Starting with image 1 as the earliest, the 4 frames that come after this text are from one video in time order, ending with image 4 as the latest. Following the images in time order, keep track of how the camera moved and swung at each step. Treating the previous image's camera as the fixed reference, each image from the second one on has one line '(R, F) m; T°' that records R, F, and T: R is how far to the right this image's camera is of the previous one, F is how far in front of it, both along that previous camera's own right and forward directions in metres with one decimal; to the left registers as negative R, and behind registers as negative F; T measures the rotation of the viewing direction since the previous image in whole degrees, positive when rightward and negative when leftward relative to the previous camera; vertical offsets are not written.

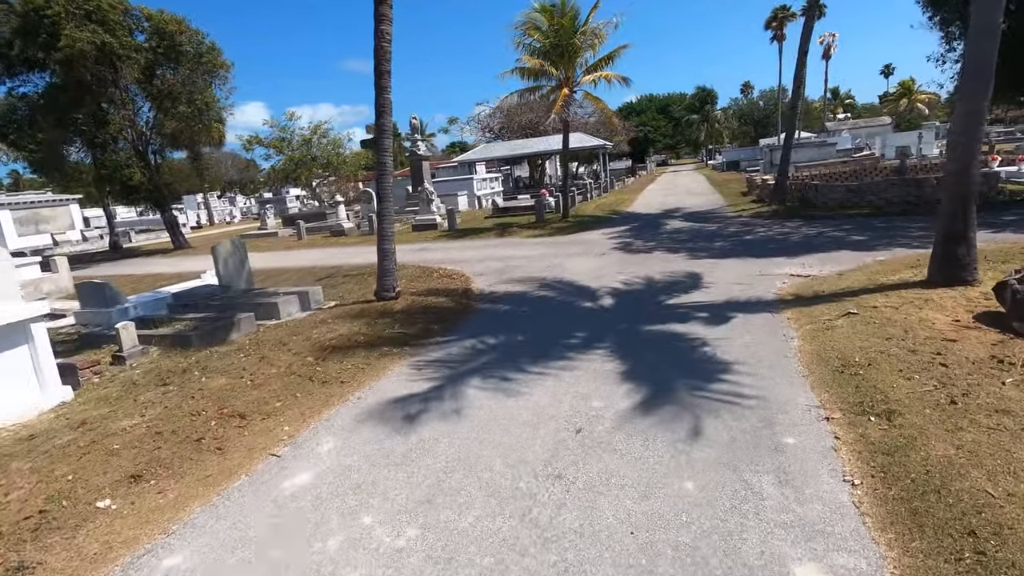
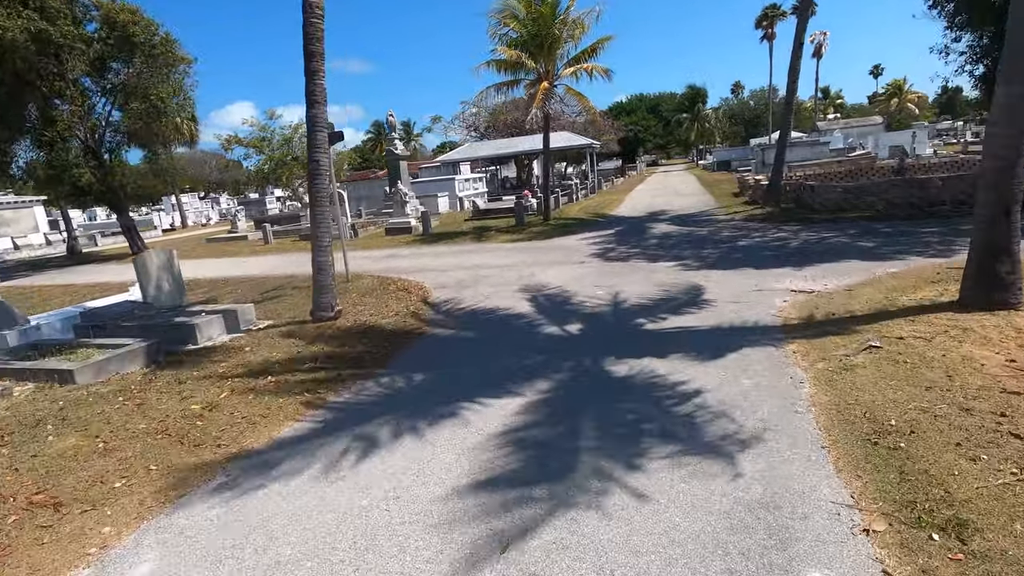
(+0.6, +1.4) m; +1°
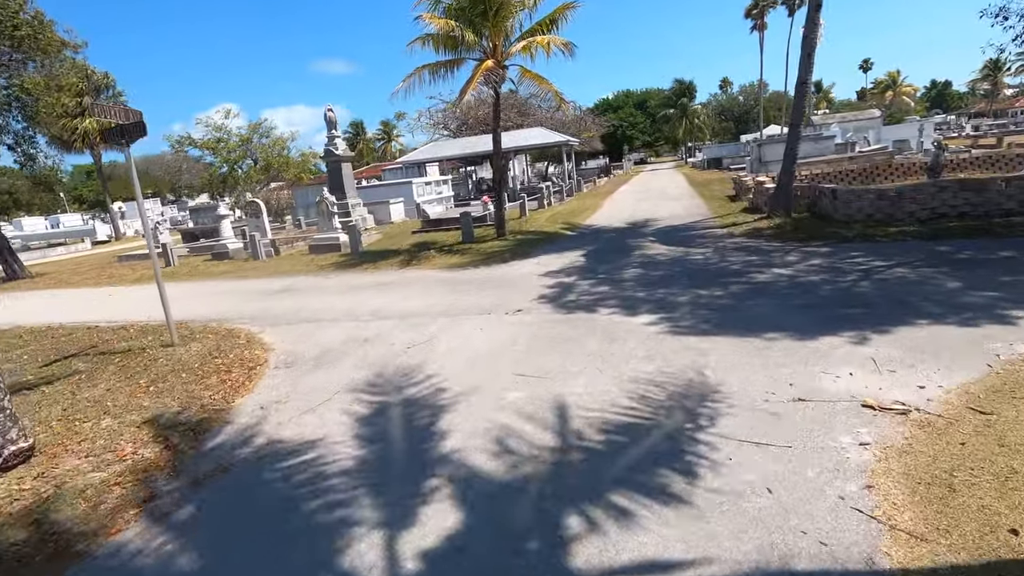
(+1.4, +4.0) m; +1°
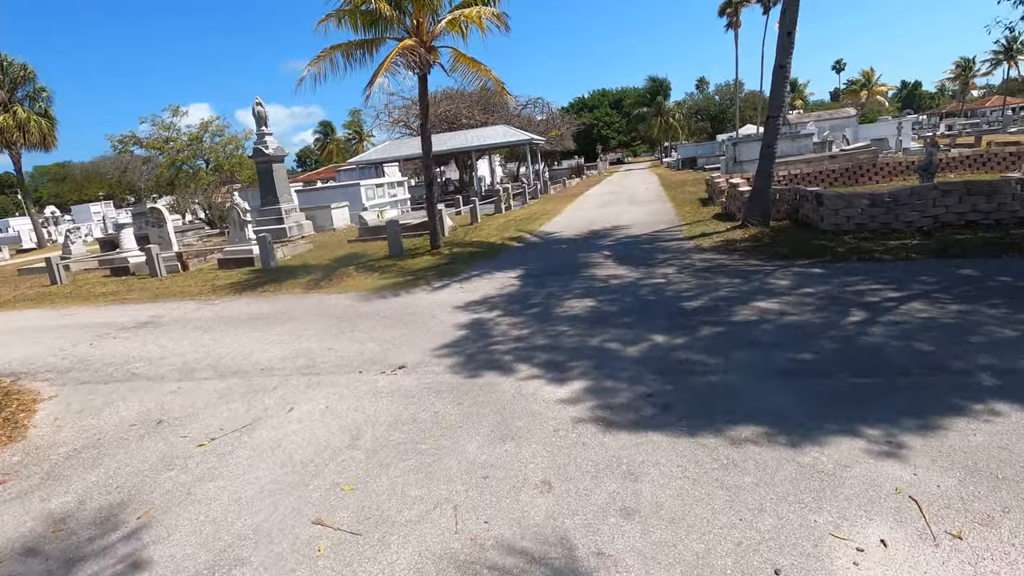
(+1.2, +2.4) m; +2°
